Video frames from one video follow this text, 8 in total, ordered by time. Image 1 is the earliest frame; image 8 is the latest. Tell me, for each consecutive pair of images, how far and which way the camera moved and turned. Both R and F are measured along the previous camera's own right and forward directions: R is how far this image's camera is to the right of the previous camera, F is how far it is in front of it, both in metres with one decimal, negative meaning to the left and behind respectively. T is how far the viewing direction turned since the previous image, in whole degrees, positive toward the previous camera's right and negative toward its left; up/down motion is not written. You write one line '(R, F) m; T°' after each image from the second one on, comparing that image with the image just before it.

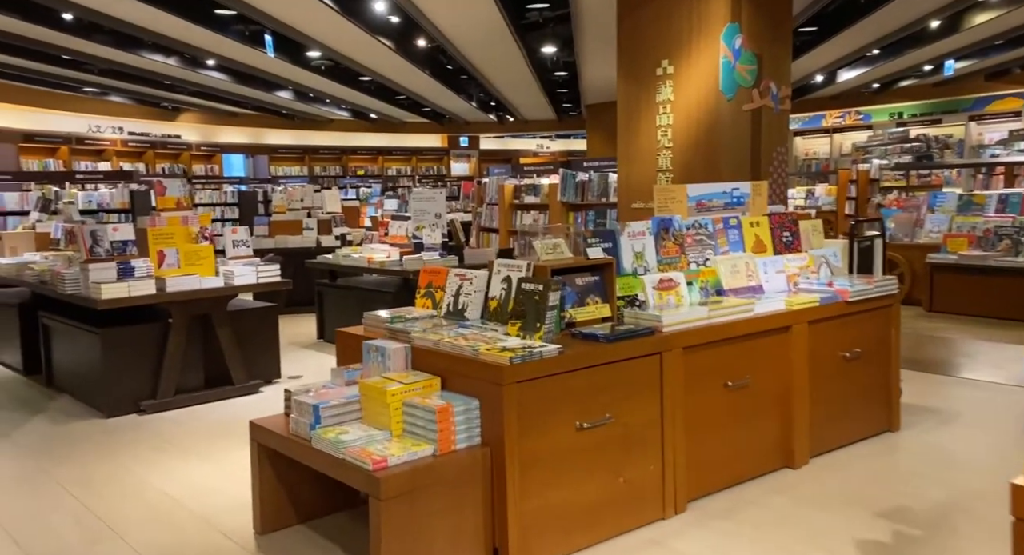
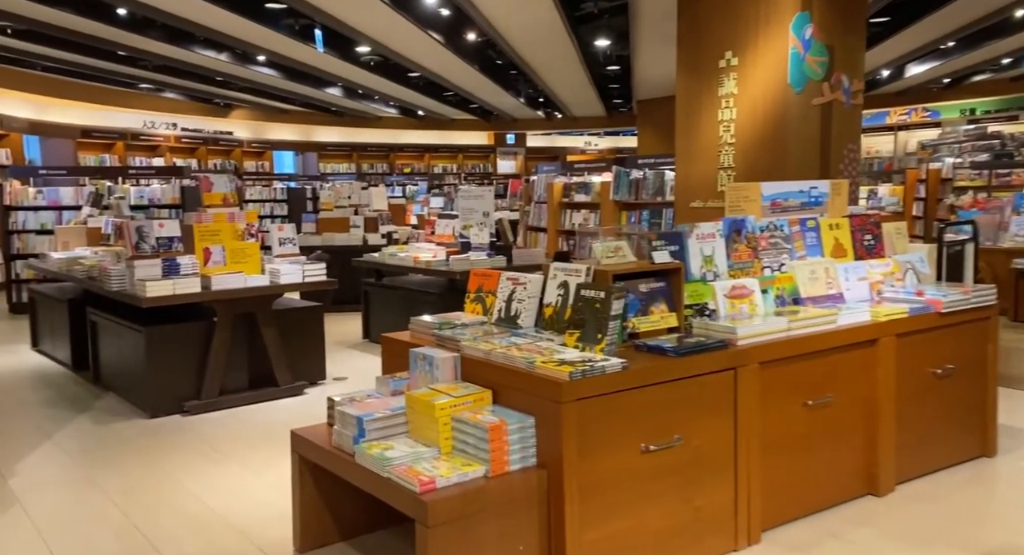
(-0.1, +0.2) m; -3°
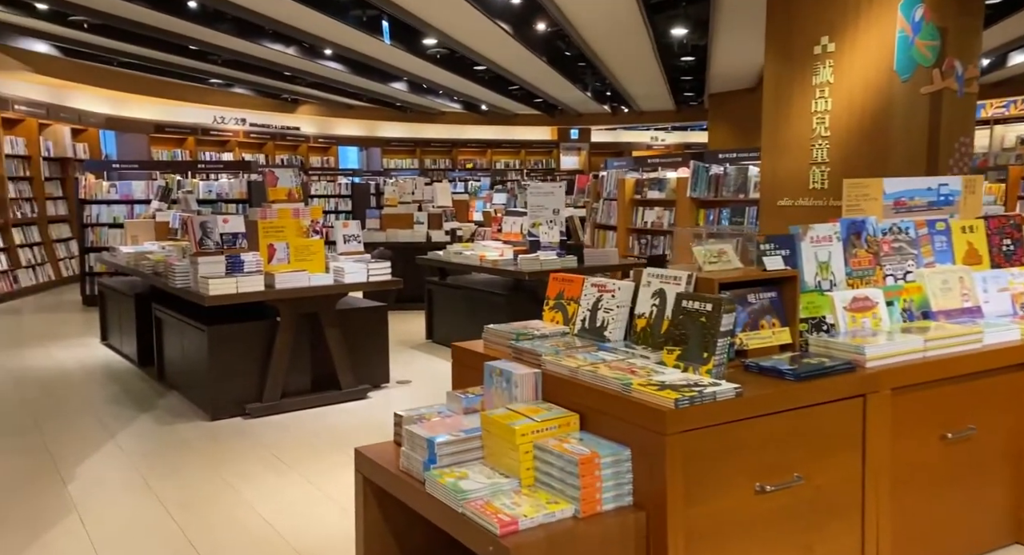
(-0.1, +0.3) m; -5°
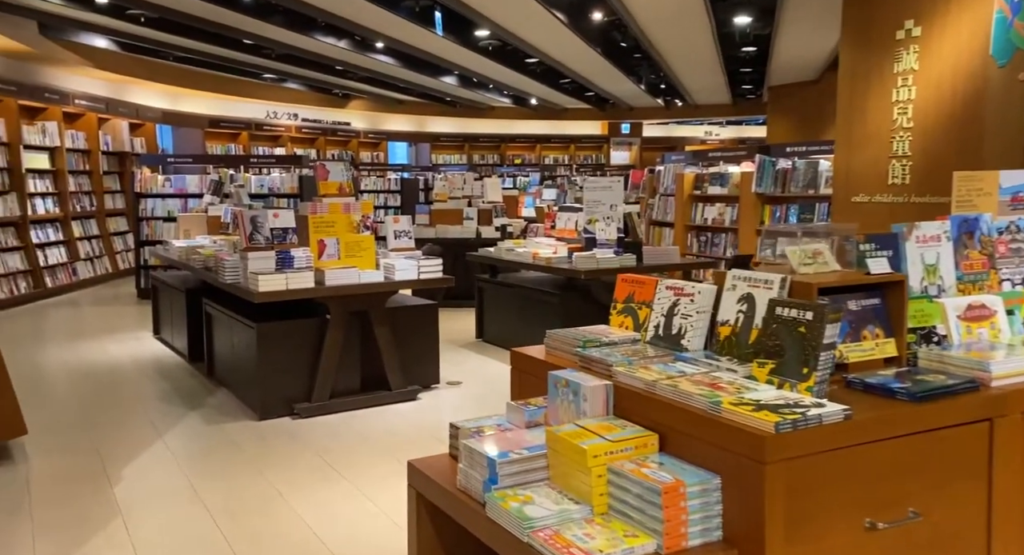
(-0.1, +0.2) m; -4°
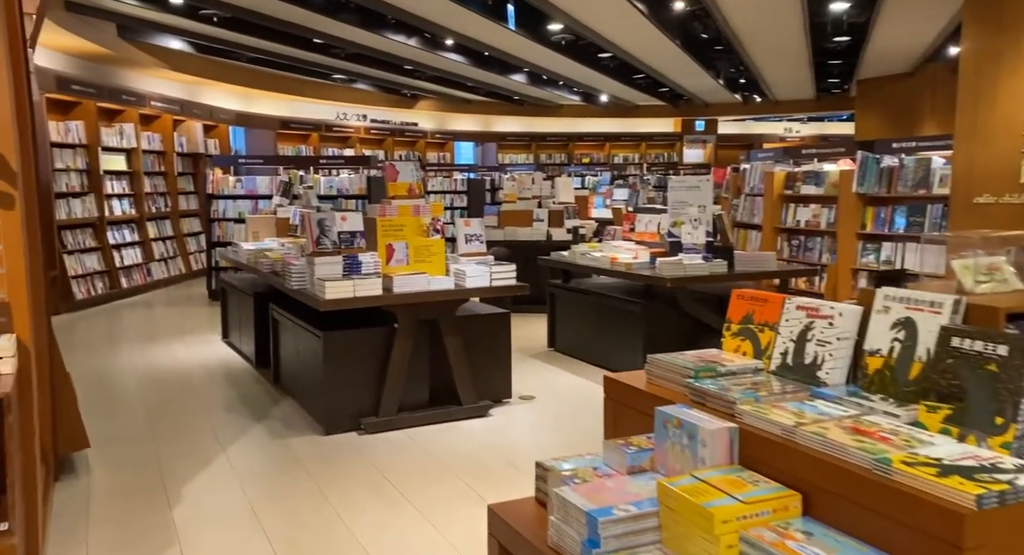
(-0.1, +0.4) m; -5°
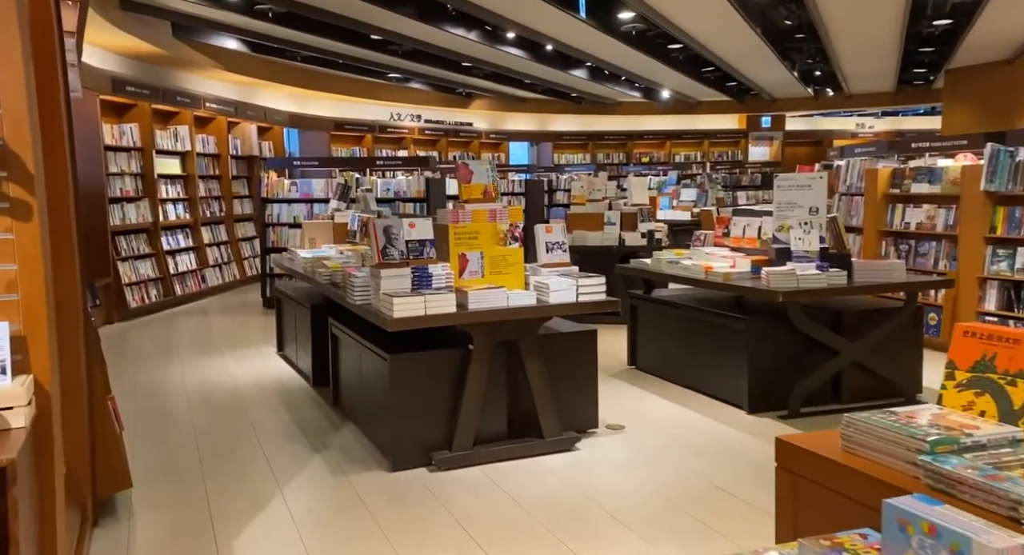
(-0.2, +0.6) m; -4°
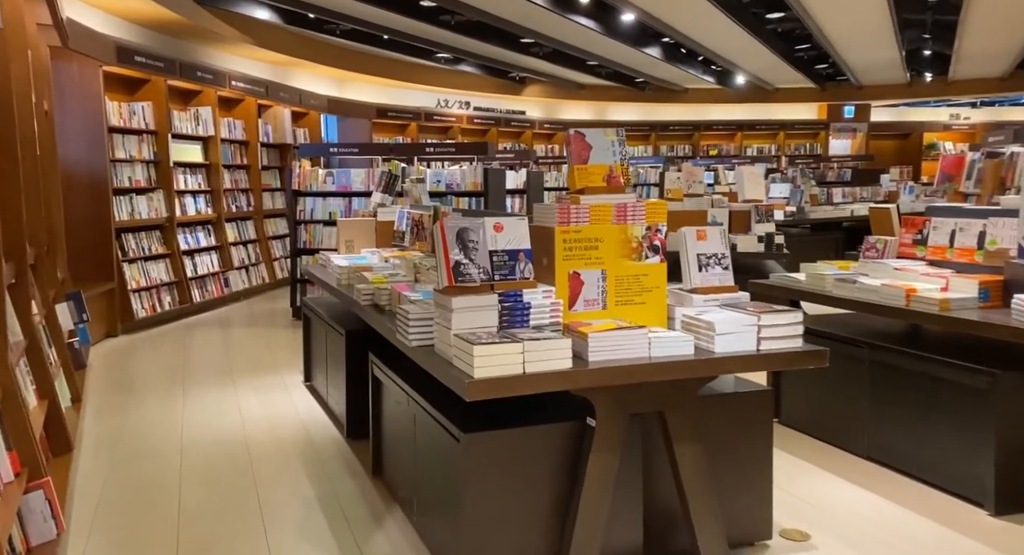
(-0.4, +1.5) m; -3°
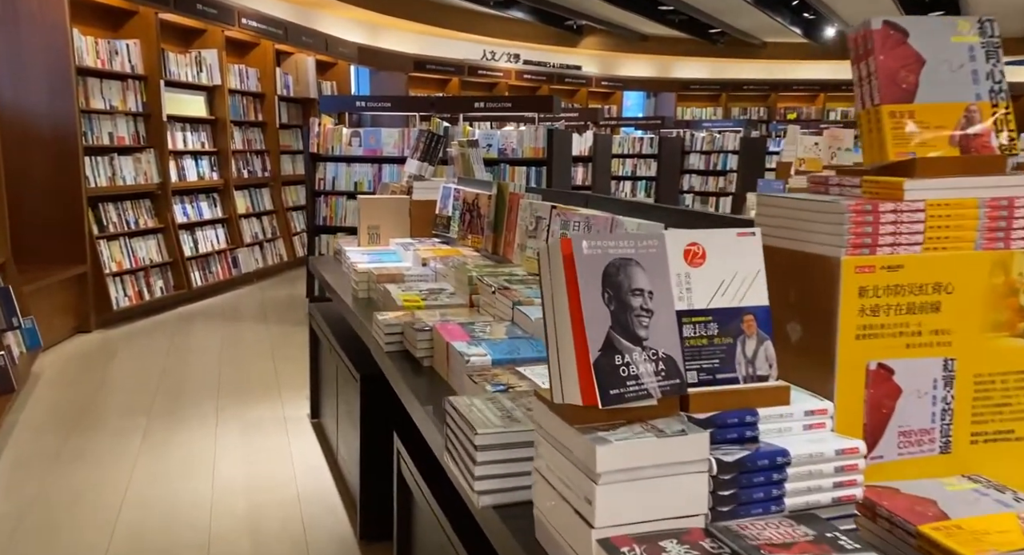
(-0.3, +1.6) m; -3°
